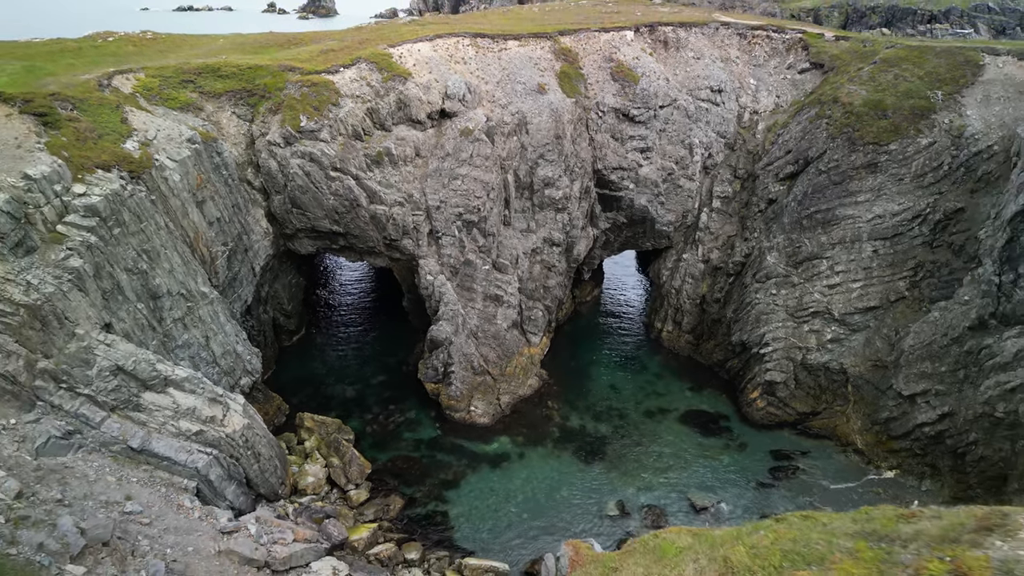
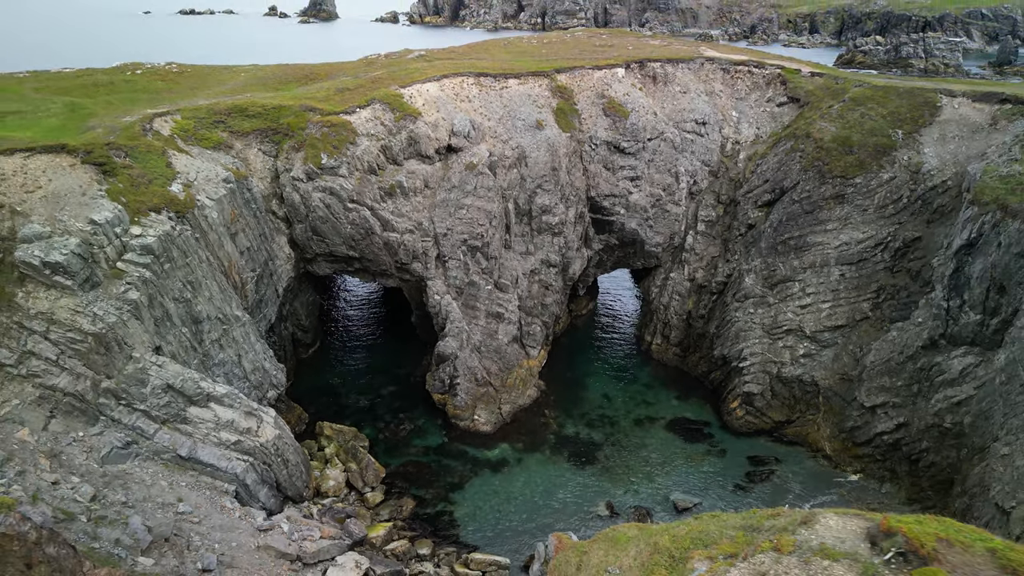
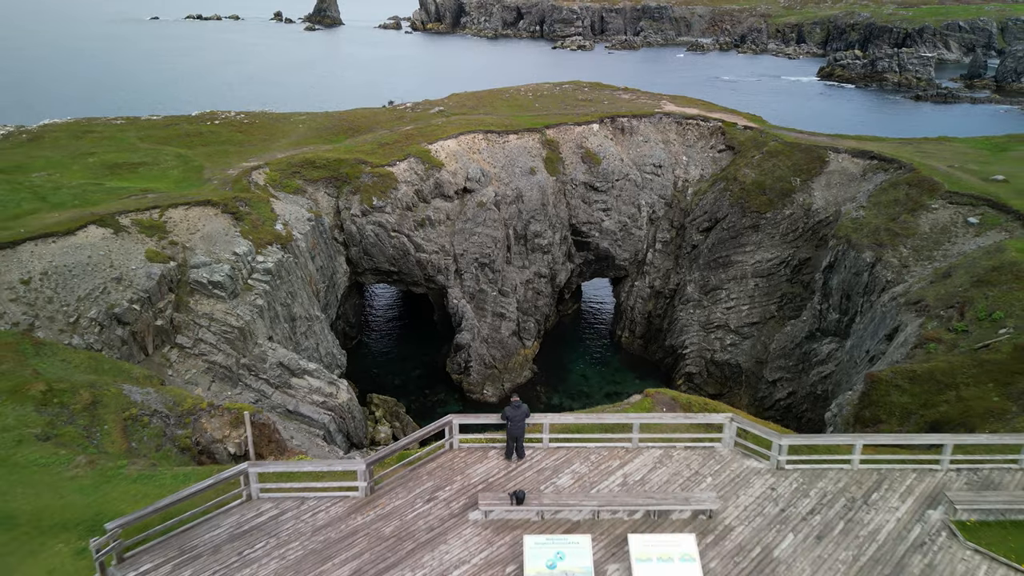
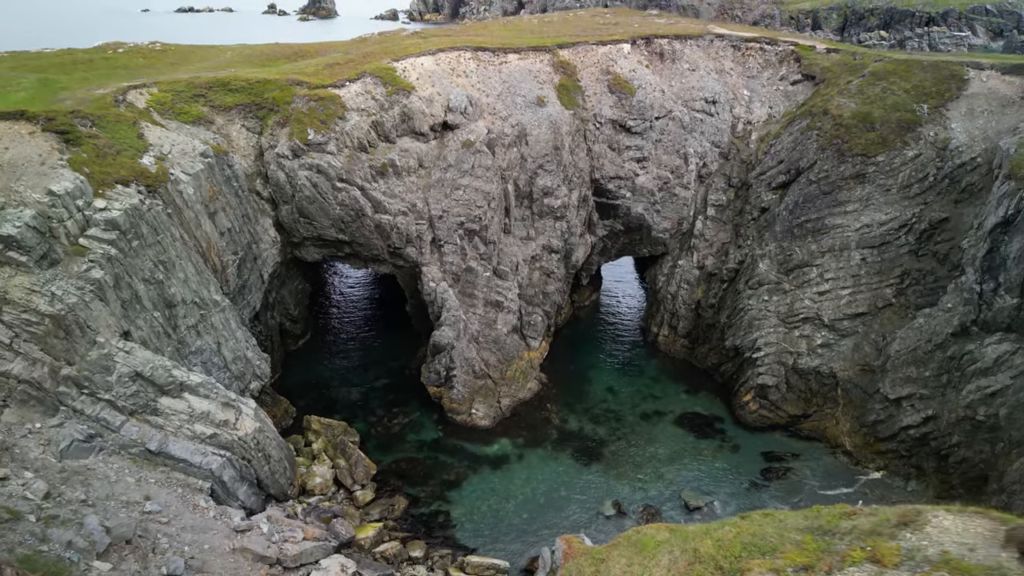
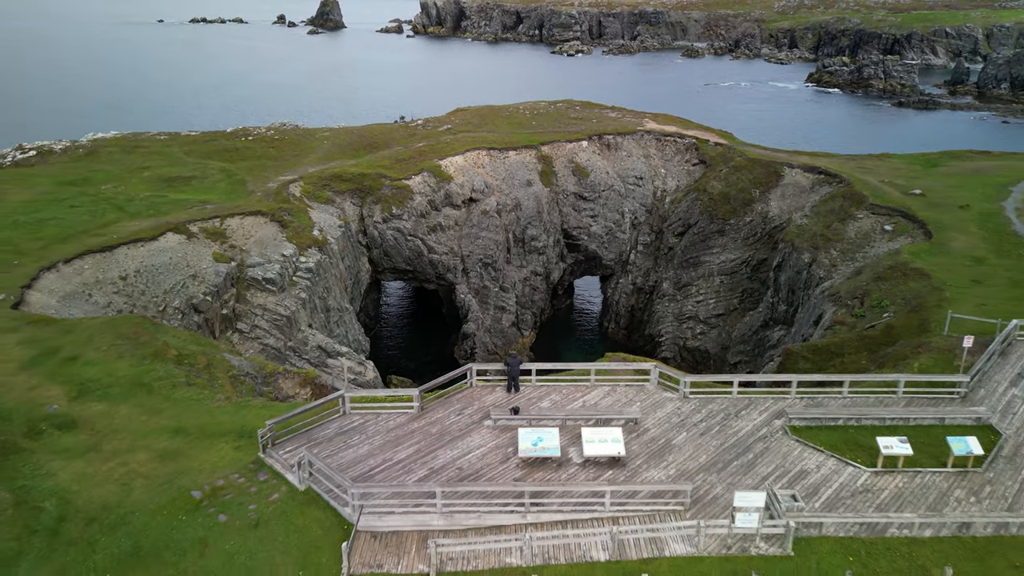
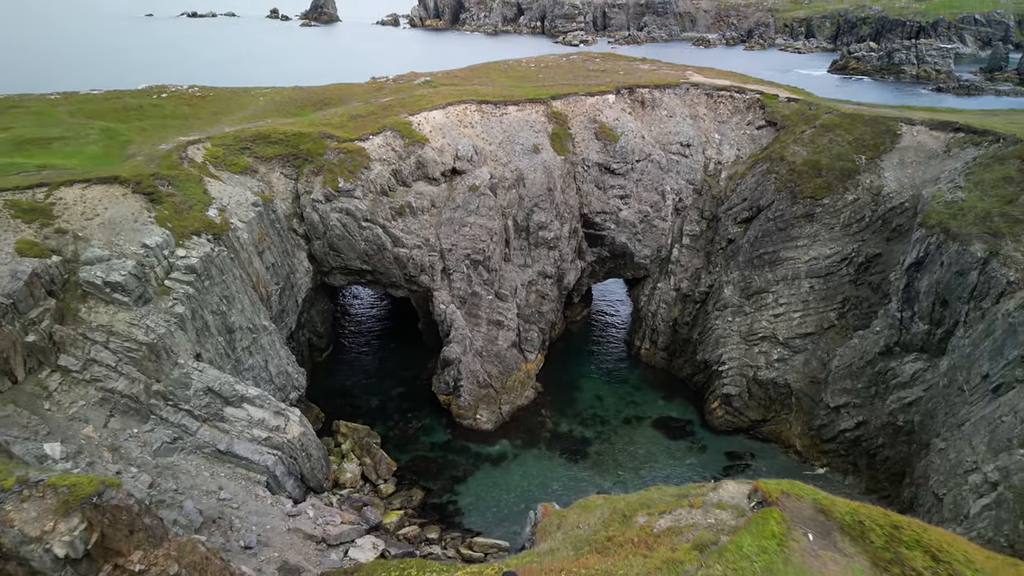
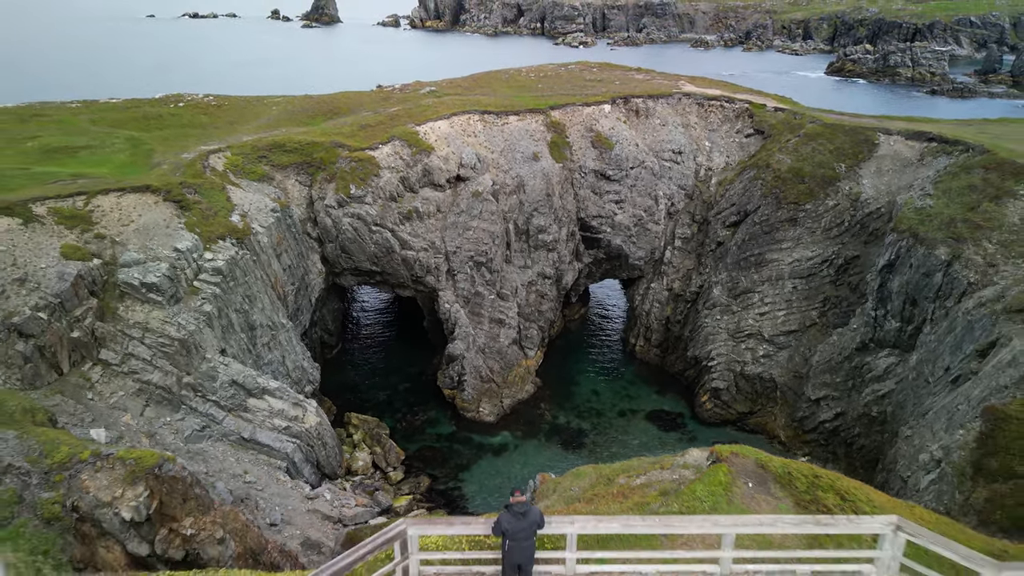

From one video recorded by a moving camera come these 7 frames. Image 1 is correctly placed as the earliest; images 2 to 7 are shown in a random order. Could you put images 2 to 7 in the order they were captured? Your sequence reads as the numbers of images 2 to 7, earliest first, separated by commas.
4, 2, 6, 7, 3, 5
